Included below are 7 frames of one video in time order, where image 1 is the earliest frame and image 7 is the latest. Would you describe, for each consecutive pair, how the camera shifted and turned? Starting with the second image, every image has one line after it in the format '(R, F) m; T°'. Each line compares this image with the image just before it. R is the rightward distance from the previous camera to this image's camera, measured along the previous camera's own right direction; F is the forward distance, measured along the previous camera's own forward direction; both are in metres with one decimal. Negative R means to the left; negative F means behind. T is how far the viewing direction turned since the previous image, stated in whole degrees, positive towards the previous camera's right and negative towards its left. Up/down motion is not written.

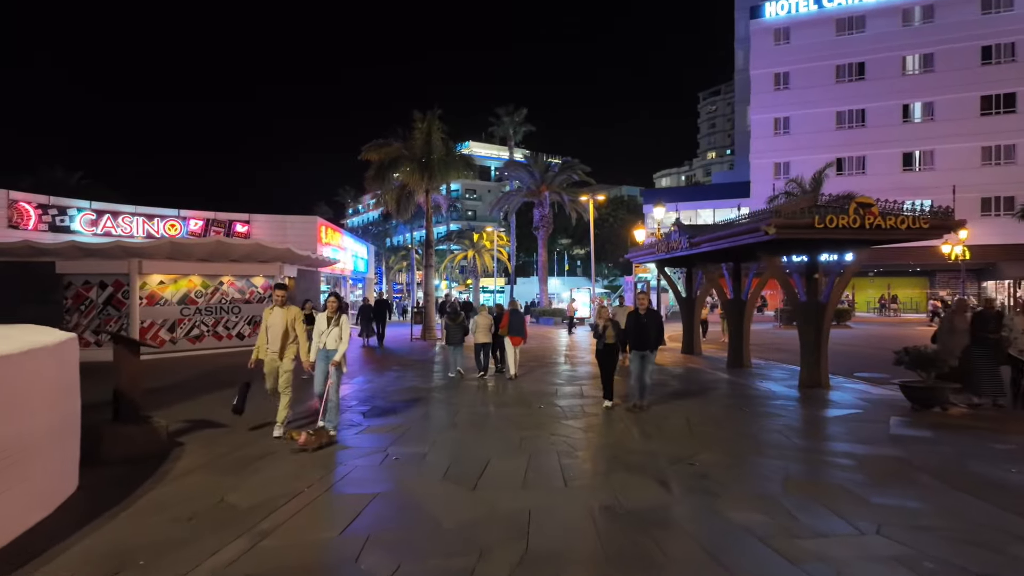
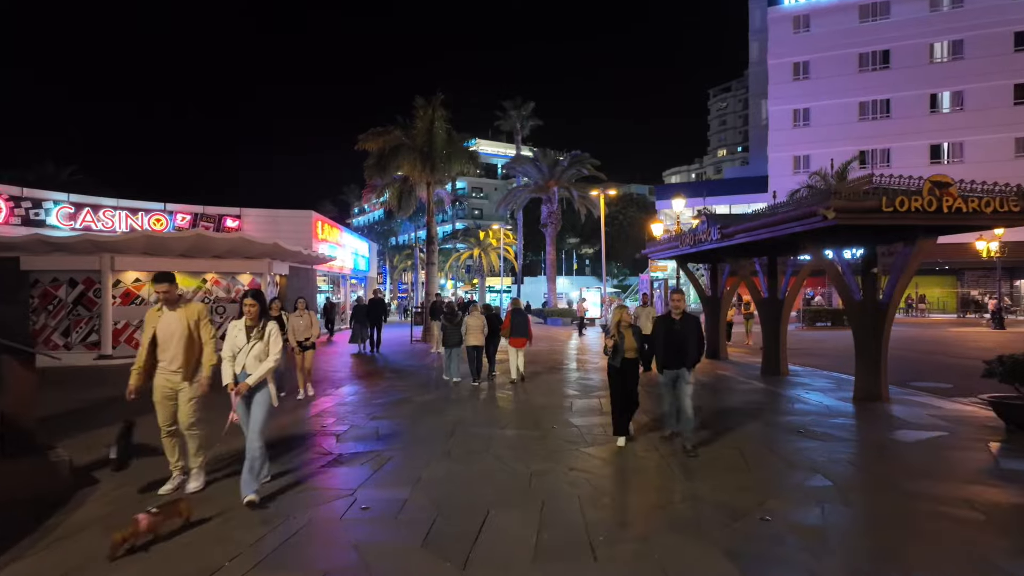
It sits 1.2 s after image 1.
(0.0, +1.6) m; -1°
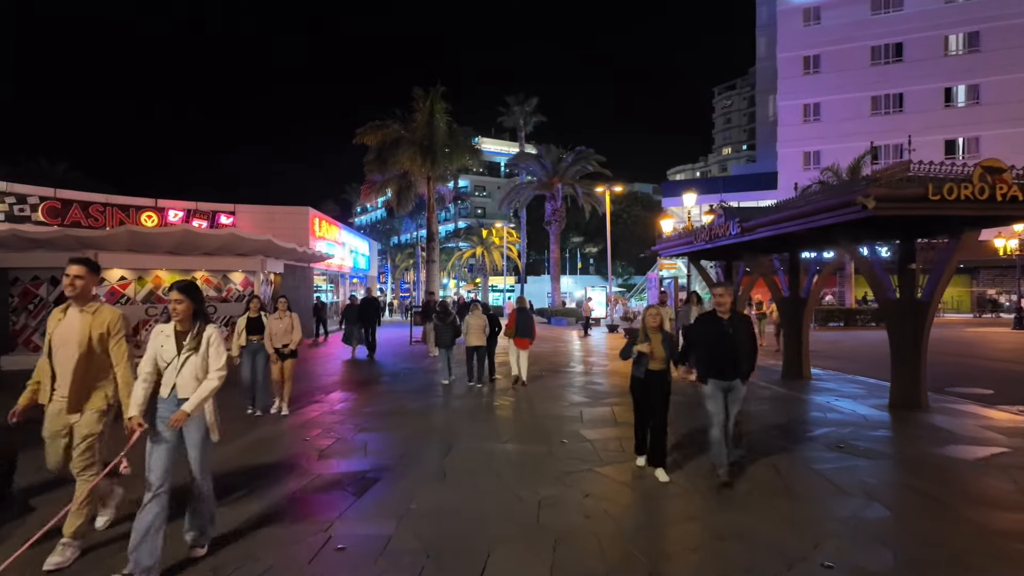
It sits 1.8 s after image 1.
(0.0, +0.8) m; 0°
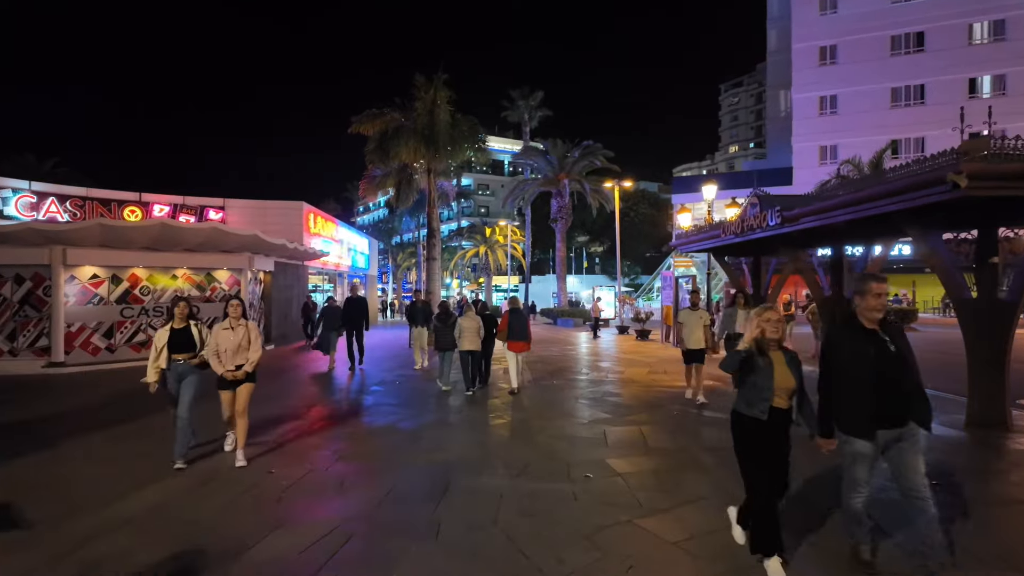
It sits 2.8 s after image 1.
(-0.1, +1.4) m; 0°
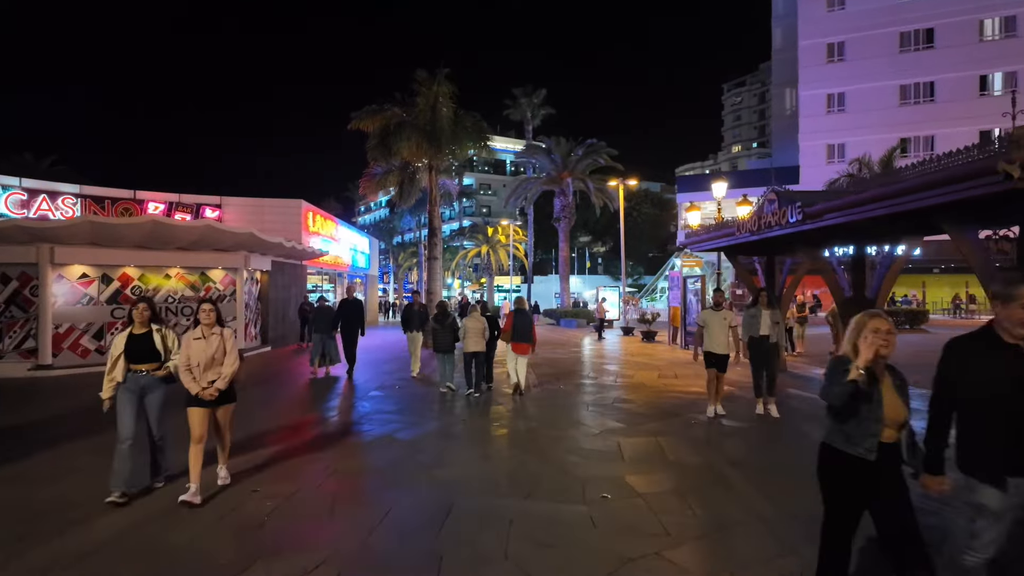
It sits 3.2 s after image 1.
(-0.1, +0.5) m; 0°
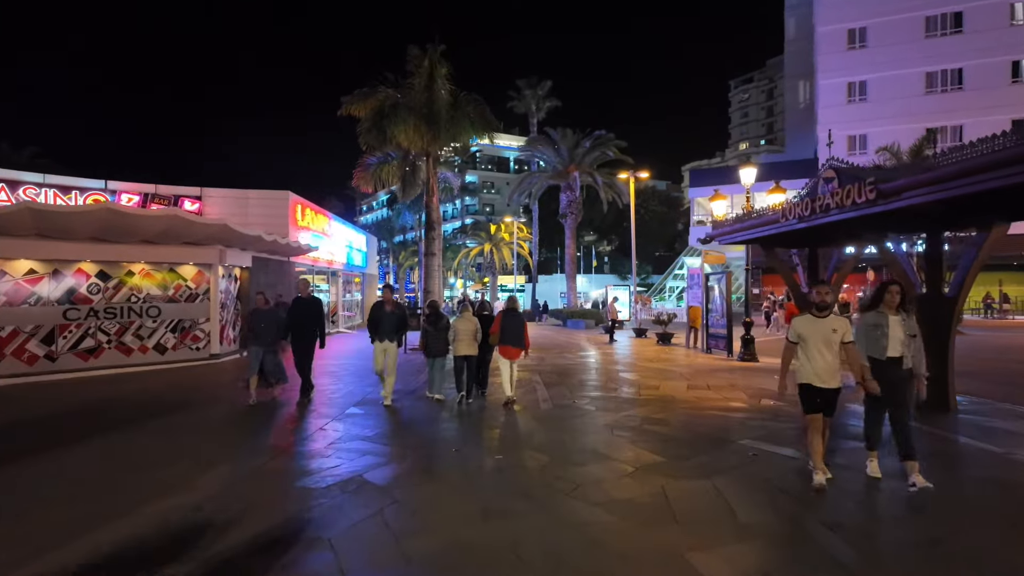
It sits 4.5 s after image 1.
(0.0, +1.8) m; 0°
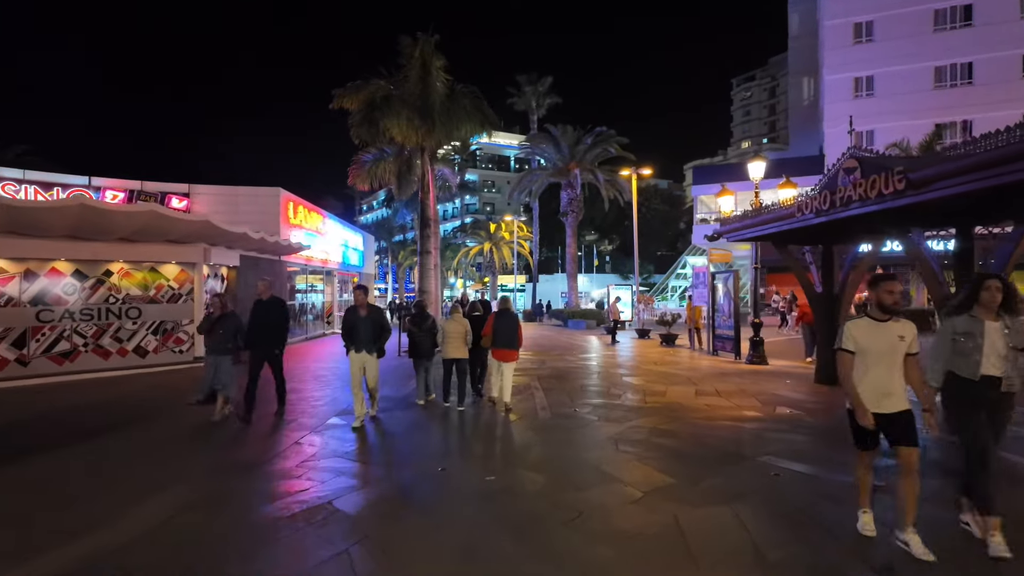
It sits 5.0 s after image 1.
(+0.1, +0.7) m; 0°
